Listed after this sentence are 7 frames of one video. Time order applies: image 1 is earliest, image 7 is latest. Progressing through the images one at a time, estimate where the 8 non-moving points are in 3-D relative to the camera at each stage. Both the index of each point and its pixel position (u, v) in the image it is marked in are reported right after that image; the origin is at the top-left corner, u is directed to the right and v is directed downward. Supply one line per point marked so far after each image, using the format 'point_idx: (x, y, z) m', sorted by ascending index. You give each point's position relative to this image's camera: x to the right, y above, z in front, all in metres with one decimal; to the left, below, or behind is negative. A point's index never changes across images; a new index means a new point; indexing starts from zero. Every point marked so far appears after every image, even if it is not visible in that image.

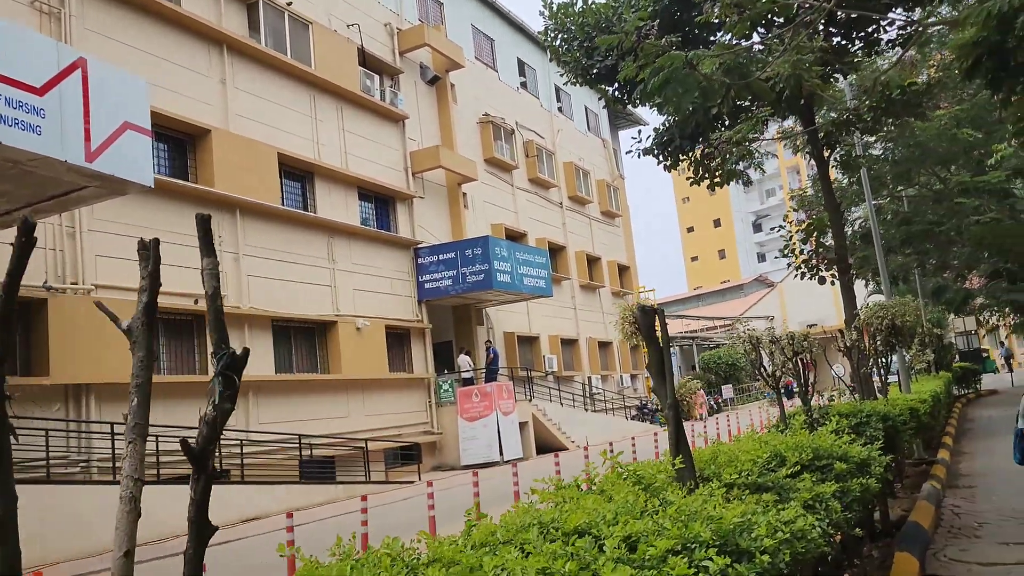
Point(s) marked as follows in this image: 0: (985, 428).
0: (+10.2, -3.0, +16.8) m
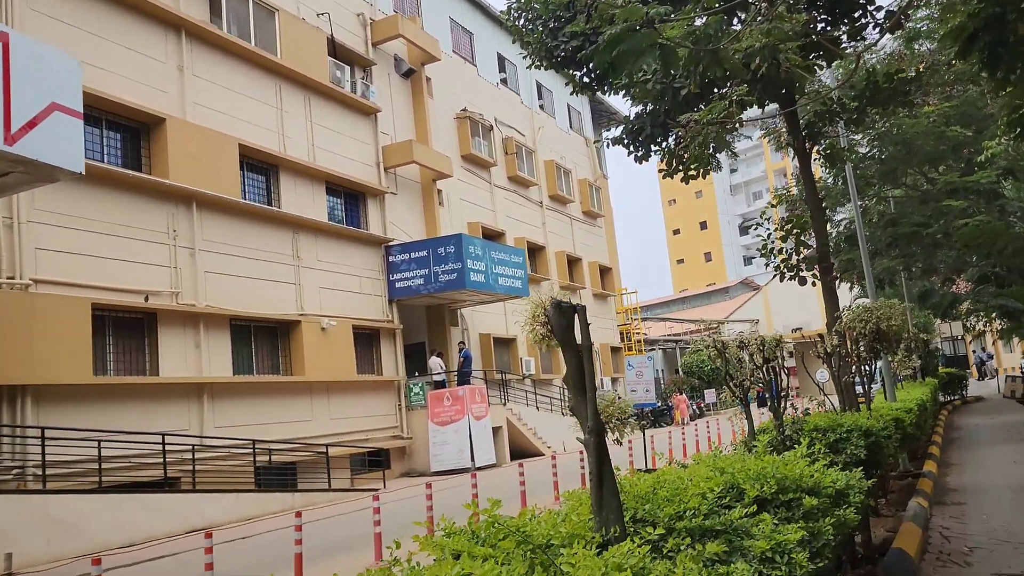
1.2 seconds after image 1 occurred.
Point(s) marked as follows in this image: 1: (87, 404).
0: (+9.6, -3.1, +16.3) m
1: (-6.6, -1.8, +12.1) m
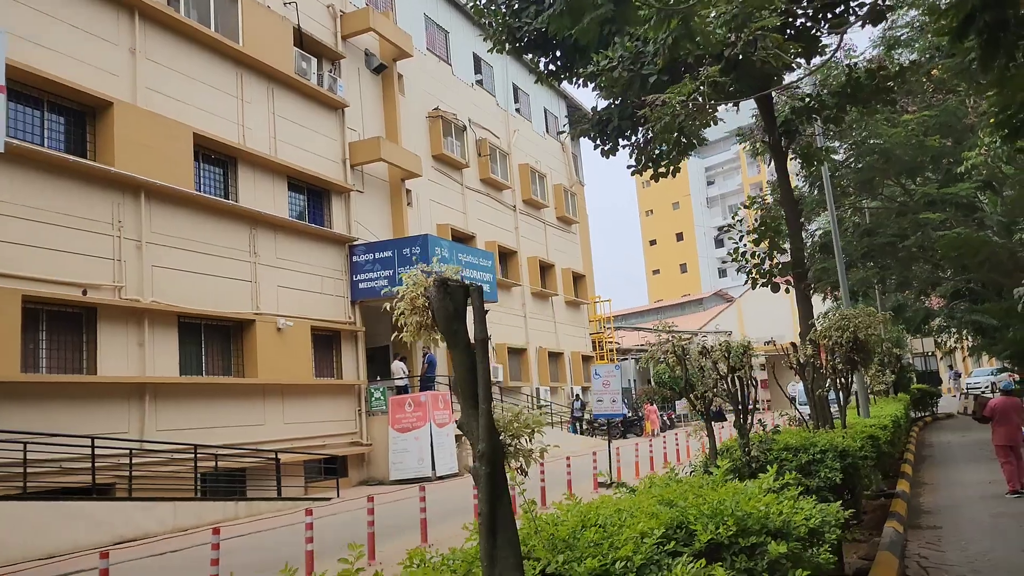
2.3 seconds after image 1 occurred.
0: (+8.8, -3.4, +15.9) m
1: (-7.2, -1.7, +11.2) m
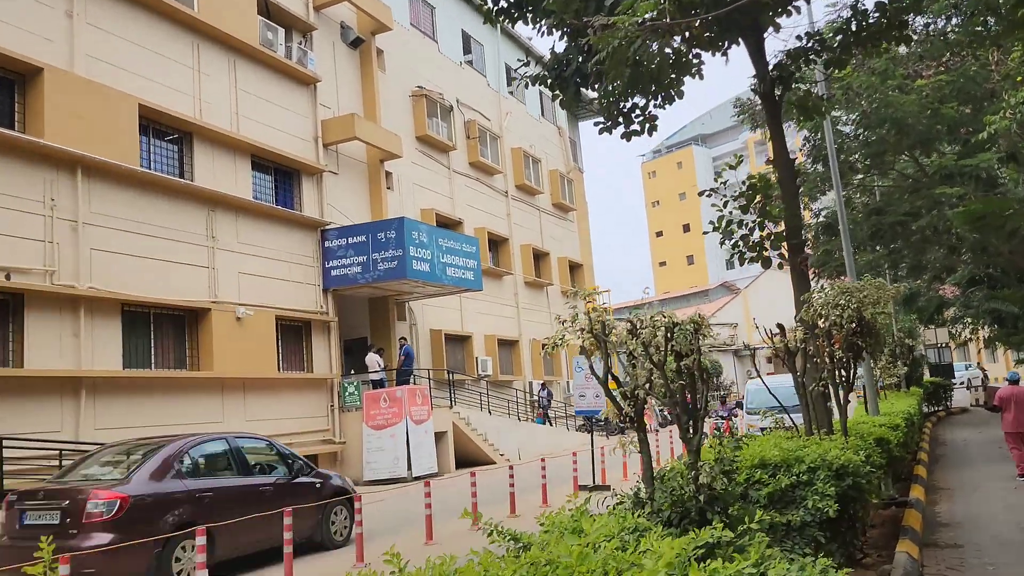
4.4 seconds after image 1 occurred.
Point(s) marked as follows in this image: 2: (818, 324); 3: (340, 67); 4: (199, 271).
0: (+8.4, -3.1, +14.6) m
1: (-7.6, -1.4, +10.1) m
2: (+3.3, -0.4, +8.5) m
3: (-4.2, +5.5, +19.3) m
4: (-5.8, +0.3, +14.4) m
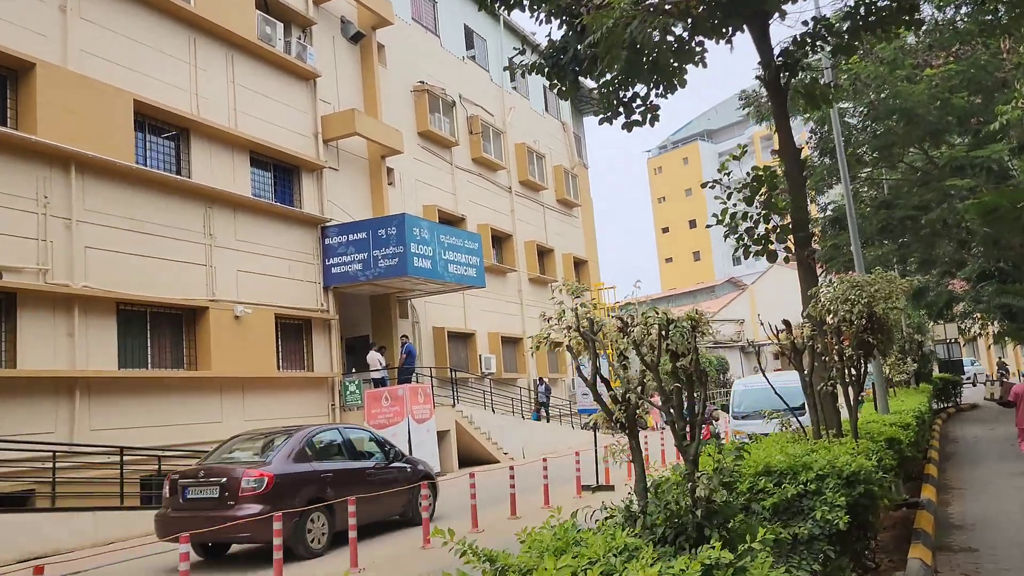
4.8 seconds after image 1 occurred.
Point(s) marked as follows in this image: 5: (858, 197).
0: (+8.5, -3.0, +14.3) m
1: (-7.6, -1.4, +9.9) m
2: (+3.3, -0.3, +8.2) m
3: (-4.2, +5.5, +19.1) m
4: (-5.8, +0.3, +14.3) m
5: (+7.3, +1.9, +16.5) m
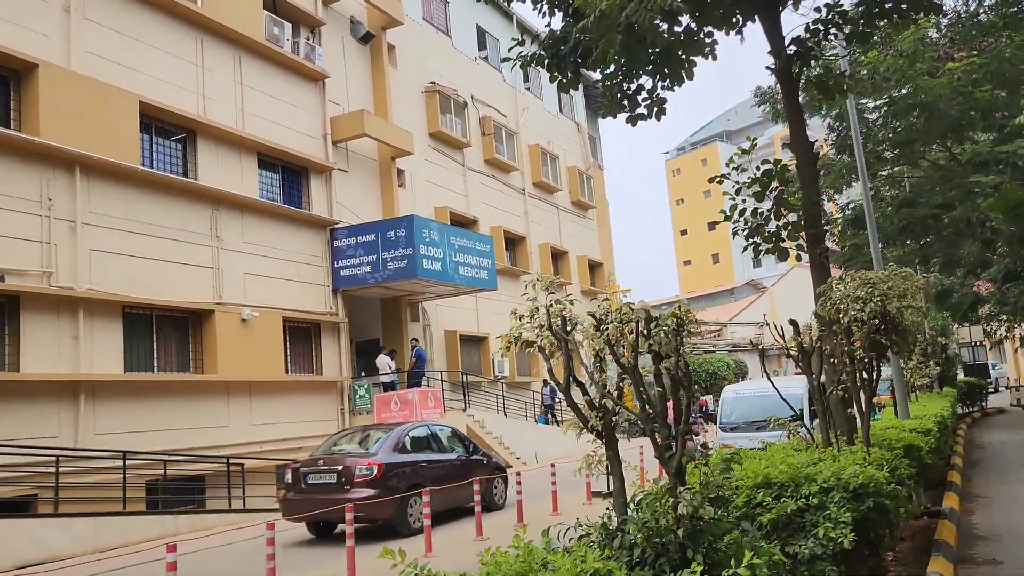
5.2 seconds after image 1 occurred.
0: (+8.6, -3.0, +13.8) m
1: (-7.6, -1.5, +9.9) m
2: (+3.3, -0.3, +7.9) m
3: (-3.9, +5.5, +19.0) m
4: (-5.6, +0.3, +14.1) m
5: (+7.6, +1.9, +16.1) m
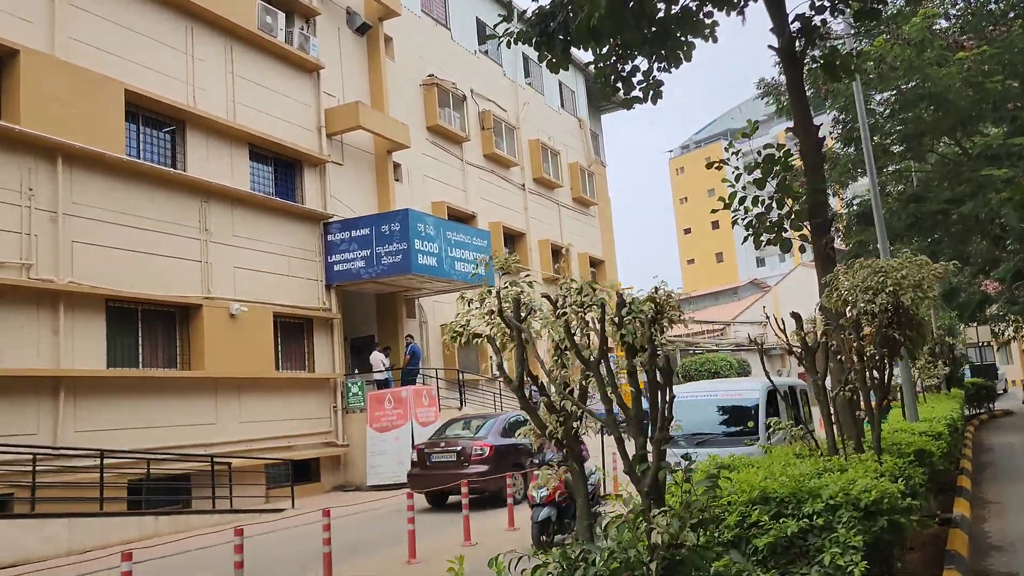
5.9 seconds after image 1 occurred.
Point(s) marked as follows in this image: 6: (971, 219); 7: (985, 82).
0: (+8.5, -3.0, +13.4) m
1: (-7.7, -1.4, +9.5) m
2: (+3.2, -0.3, +7.5) m
3: (-4.0, +5.6, +18.6) m
4: (-5.7, +0.4, +13.8) m
5: (+7.5, +1.9, +15.7) m
6: (+7.4, +1.1, +12.6) m
7: (+7.0, +3.1, +11.6) m
